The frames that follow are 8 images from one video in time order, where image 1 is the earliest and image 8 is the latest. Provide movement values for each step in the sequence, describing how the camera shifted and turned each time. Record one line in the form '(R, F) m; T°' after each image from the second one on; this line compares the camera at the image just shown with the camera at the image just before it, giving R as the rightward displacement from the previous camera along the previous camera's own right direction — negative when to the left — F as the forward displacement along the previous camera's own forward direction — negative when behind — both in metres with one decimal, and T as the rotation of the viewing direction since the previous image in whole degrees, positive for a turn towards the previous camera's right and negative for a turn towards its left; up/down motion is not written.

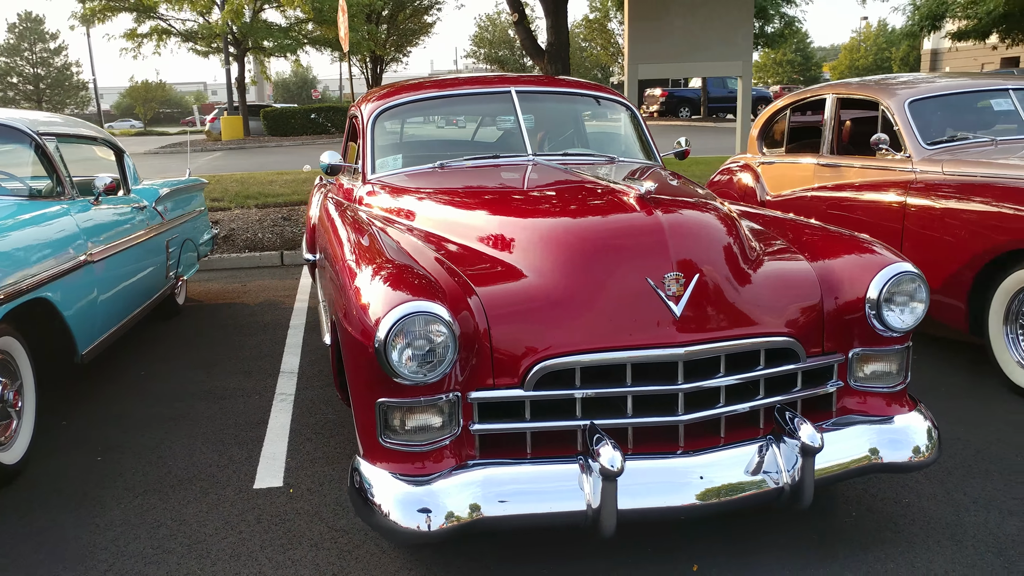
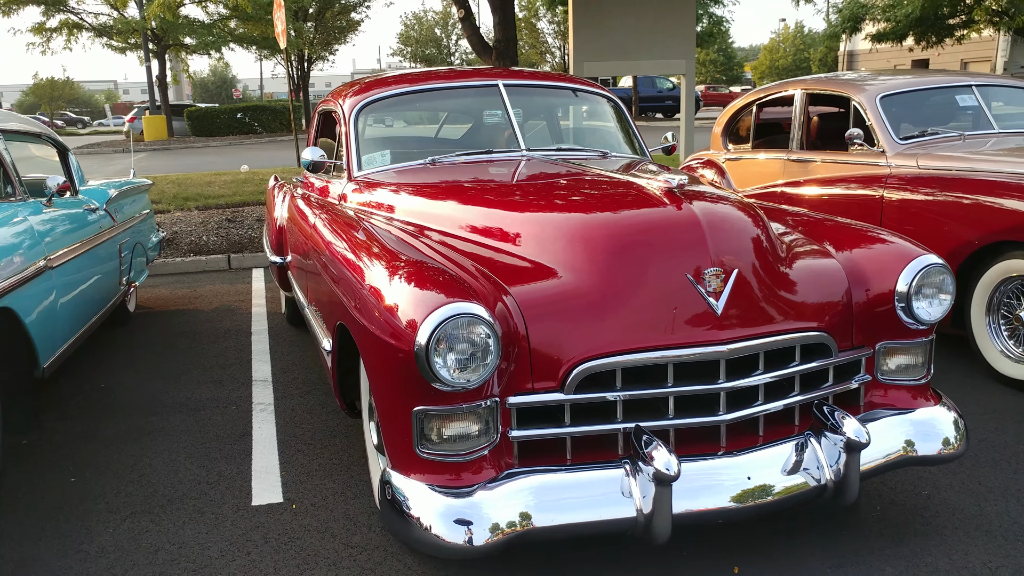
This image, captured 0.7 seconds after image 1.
(-0.3, +0.1) m; +5°
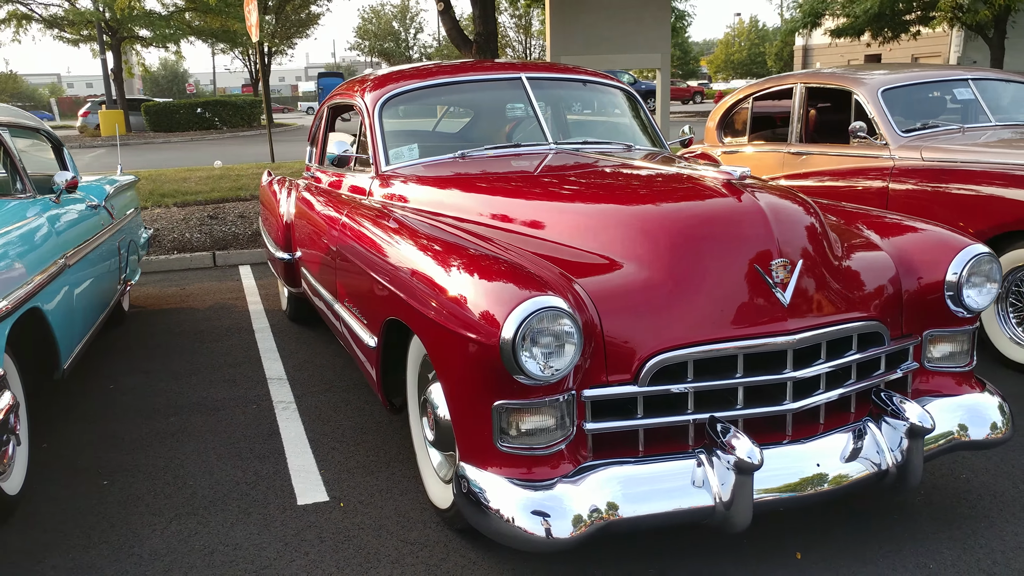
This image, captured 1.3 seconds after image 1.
(-0.3, 0.0) m; +3°
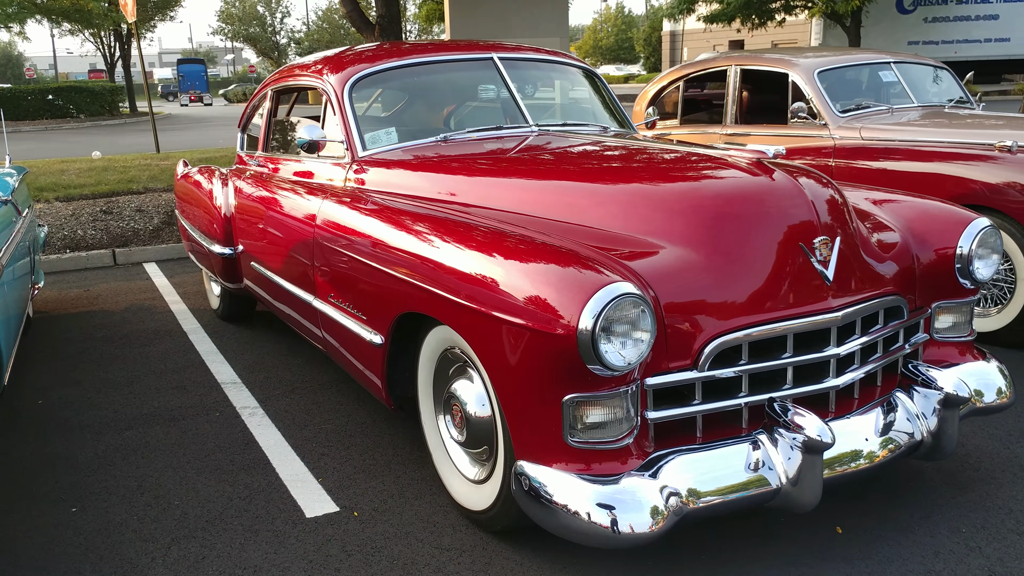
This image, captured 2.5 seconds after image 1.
(-0.5, +0.2) m; +9°
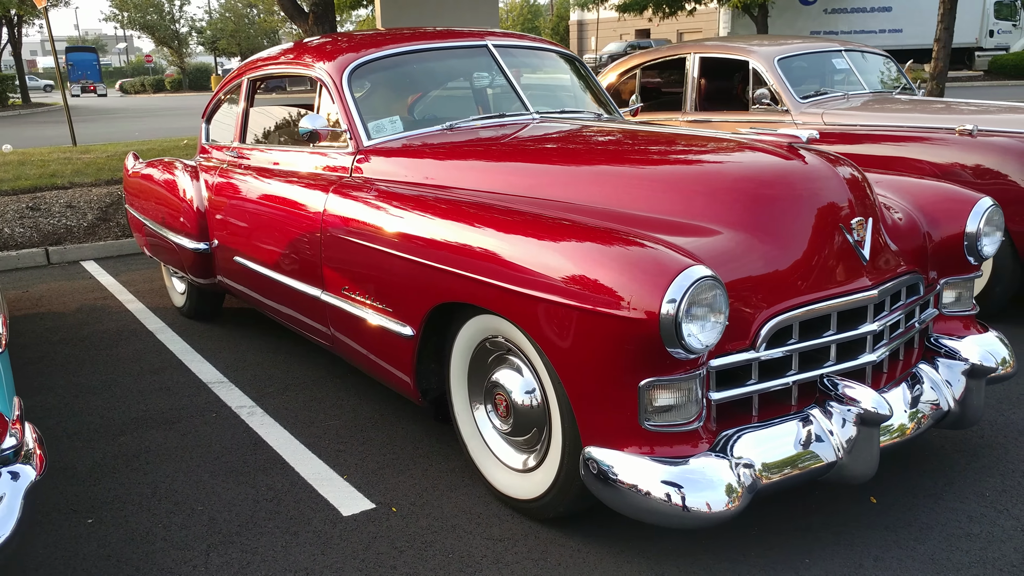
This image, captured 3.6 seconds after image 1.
(-0.4, 0.0) m; +6°
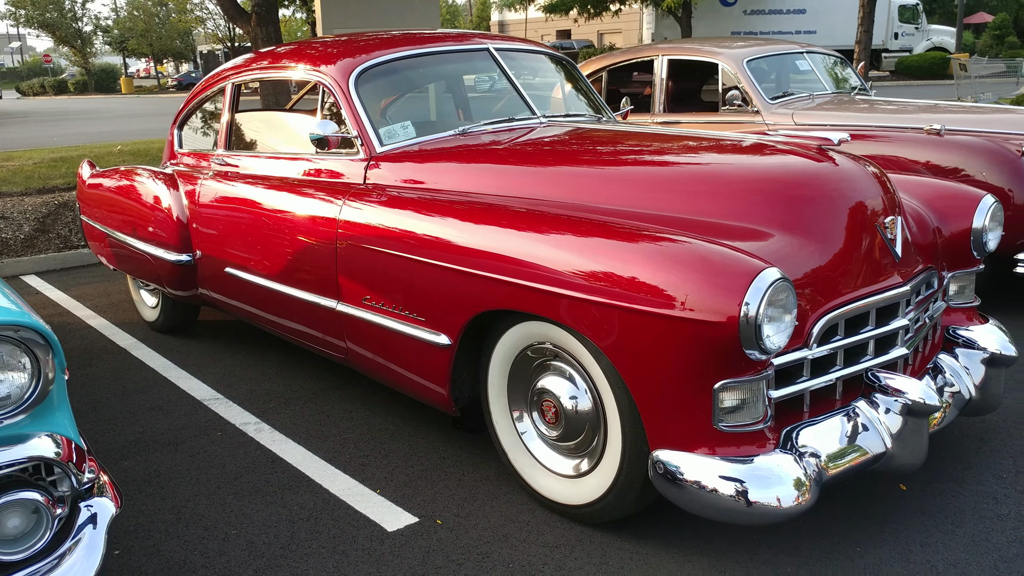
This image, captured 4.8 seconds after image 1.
(-0.4, 0.0) m; +6°
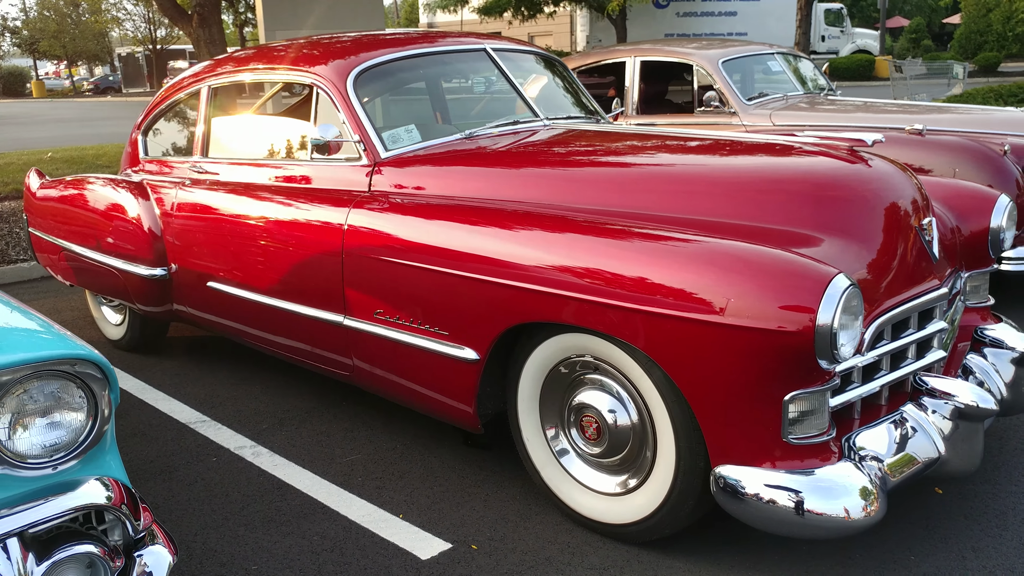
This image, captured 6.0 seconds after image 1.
(-0.3, +0.1) m; +5°
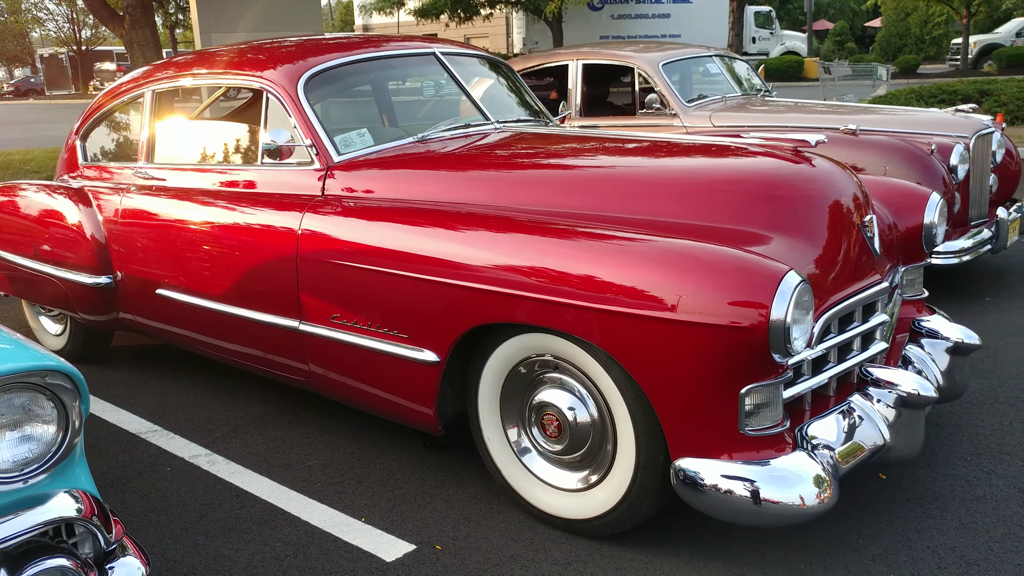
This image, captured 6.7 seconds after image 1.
(-0.1, 0.0) m; +4°
